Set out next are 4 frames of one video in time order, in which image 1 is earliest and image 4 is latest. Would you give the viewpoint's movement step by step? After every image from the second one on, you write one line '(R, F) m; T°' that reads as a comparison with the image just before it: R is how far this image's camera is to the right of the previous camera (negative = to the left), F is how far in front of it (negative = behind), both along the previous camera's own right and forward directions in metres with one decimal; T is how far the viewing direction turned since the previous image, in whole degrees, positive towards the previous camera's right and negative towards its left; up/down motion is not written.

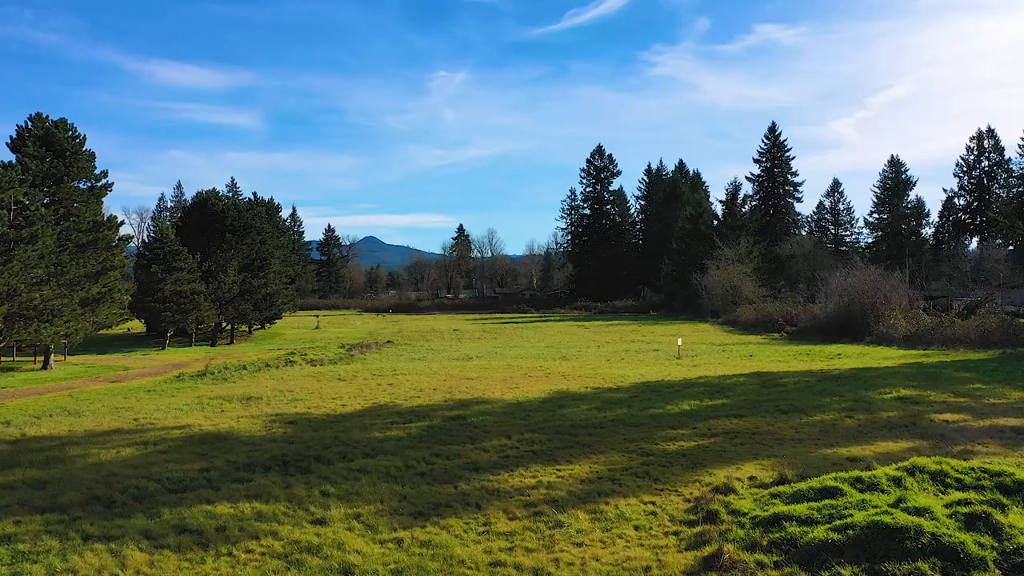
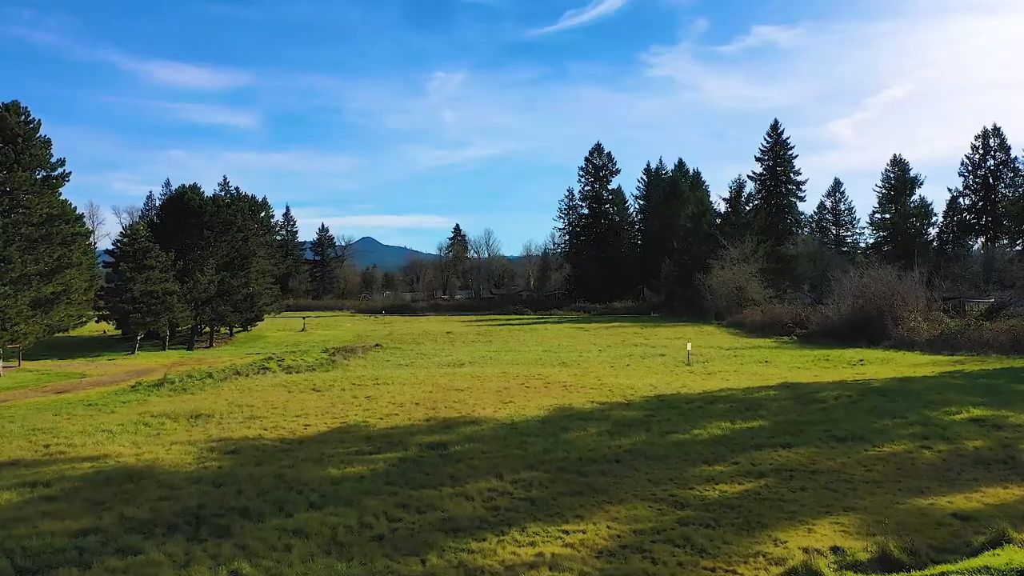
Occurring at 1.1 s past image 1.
(+0.1, +1.9) m; 0°
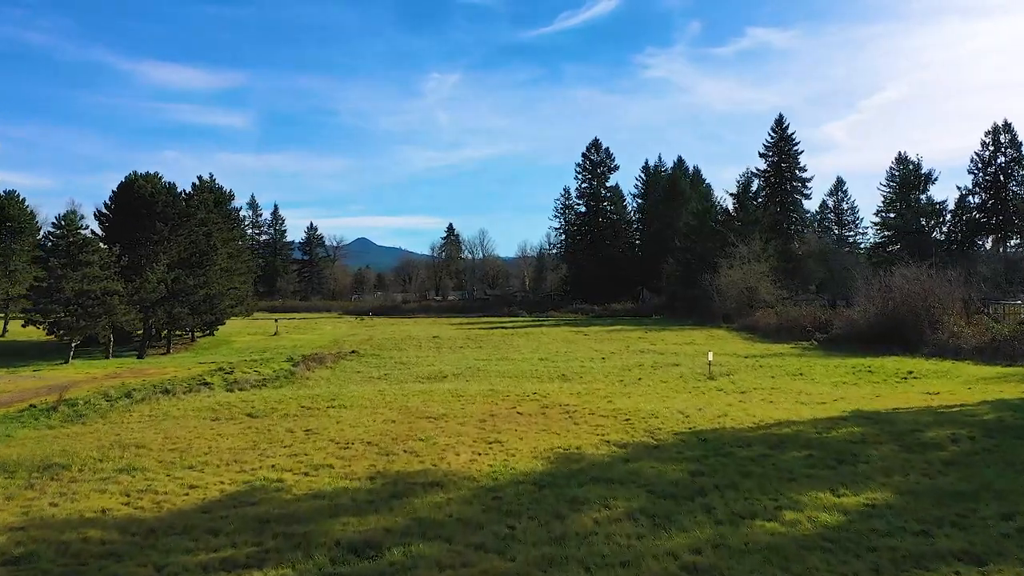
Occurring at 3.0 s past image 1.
(+0.1, +3.4) m; 0°
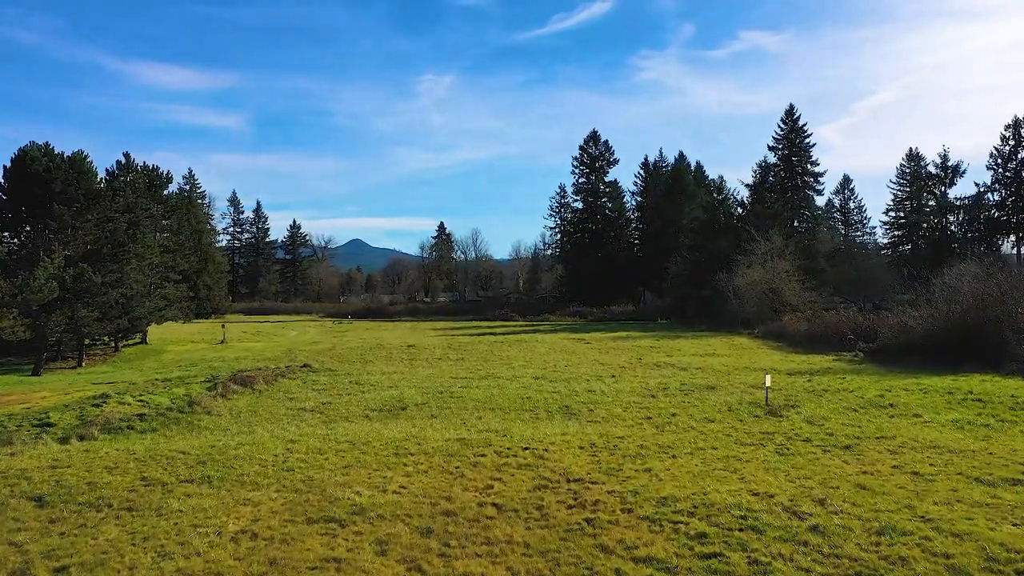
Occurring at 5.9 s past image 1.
(+0.2, +5.4) m; 0°
